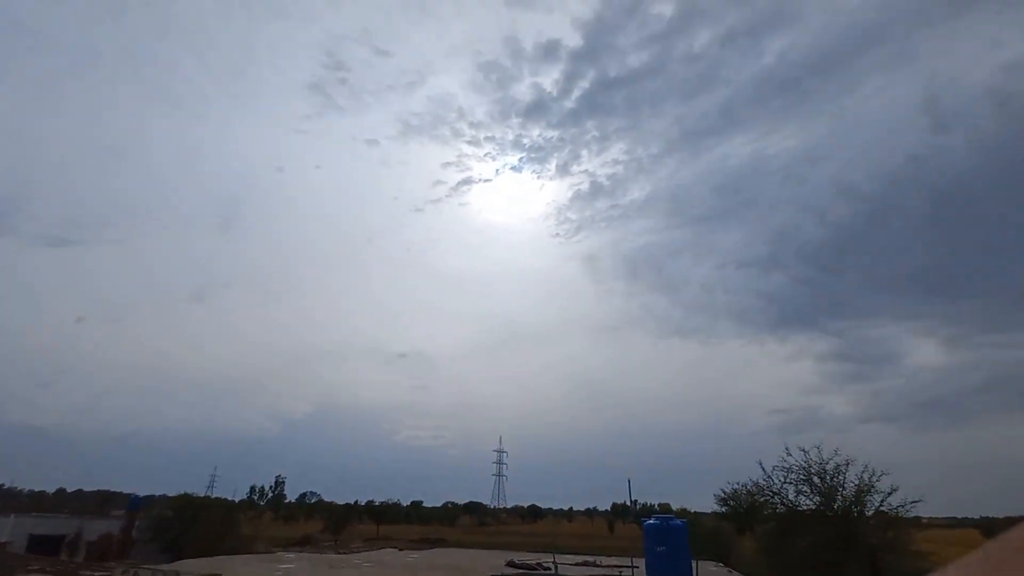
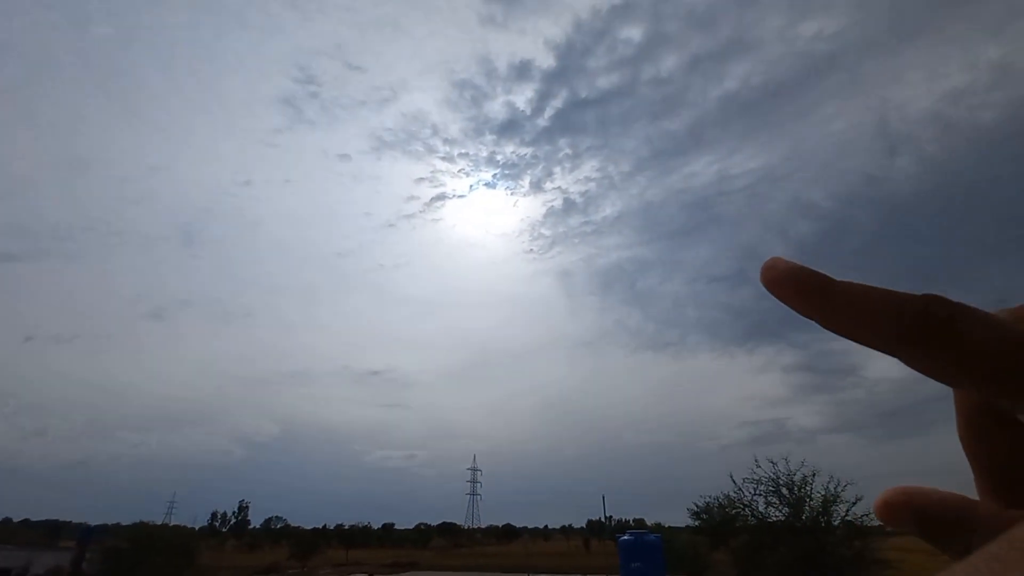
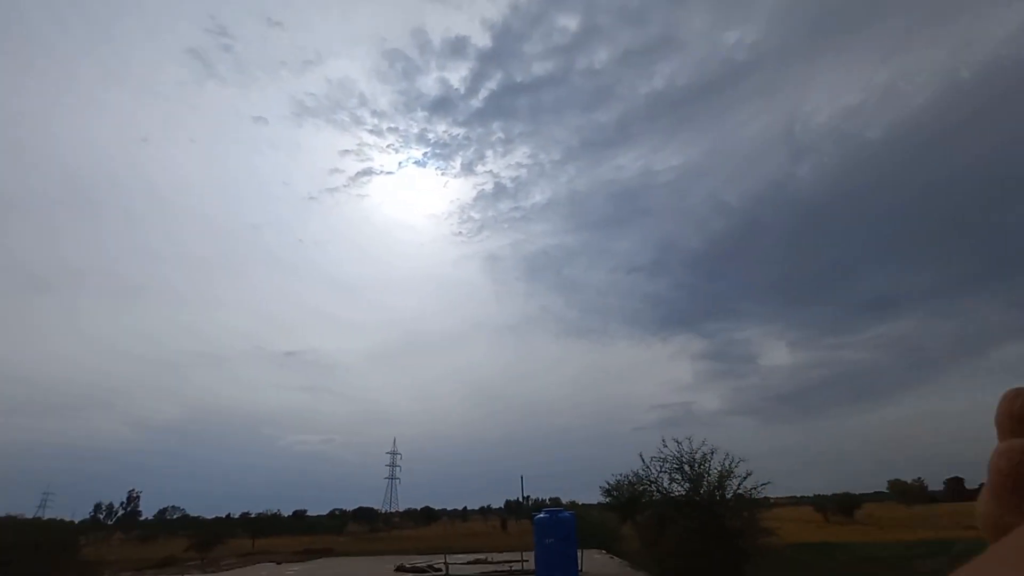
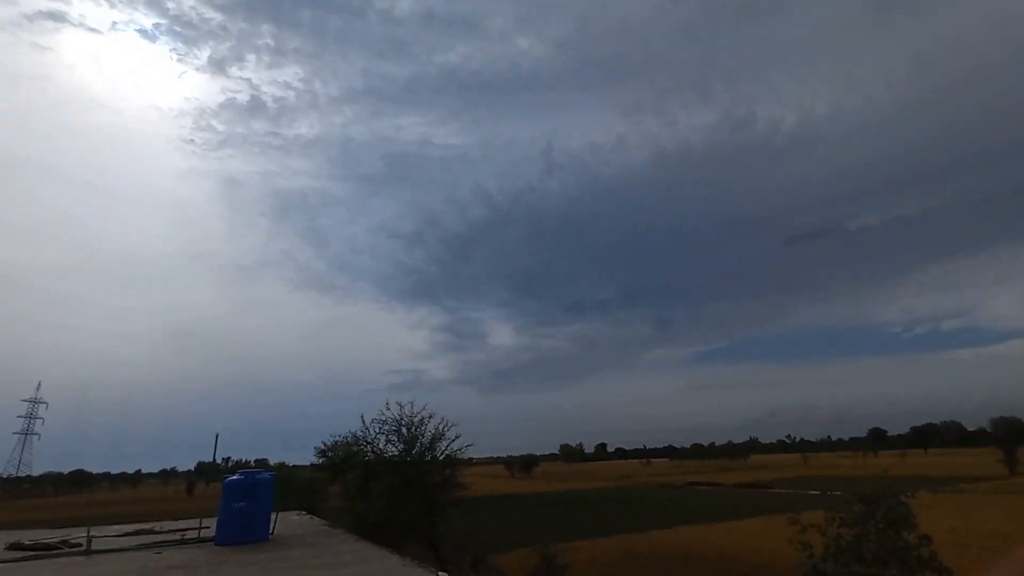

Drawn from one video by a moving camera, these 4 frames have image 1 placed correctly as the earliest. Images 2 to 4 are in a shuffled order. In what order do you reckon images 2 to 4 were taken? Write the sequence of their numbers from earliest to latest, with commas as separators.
2, 3, 4
